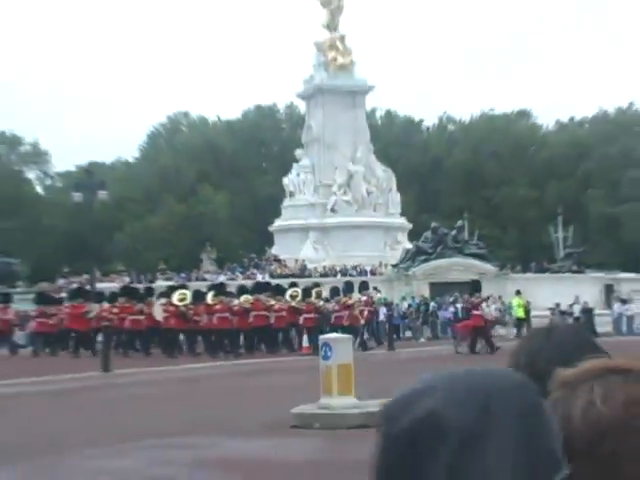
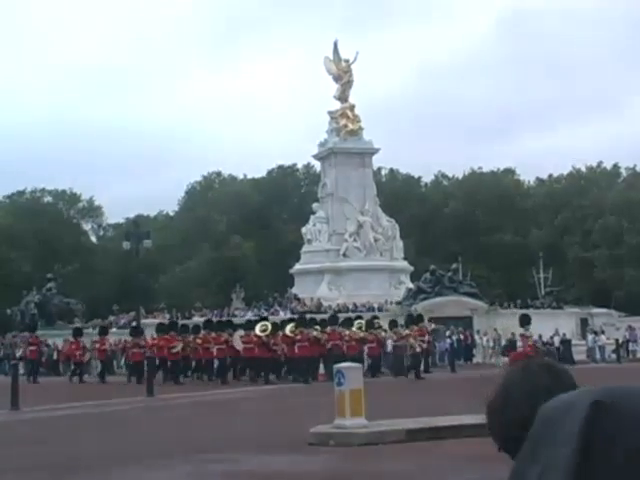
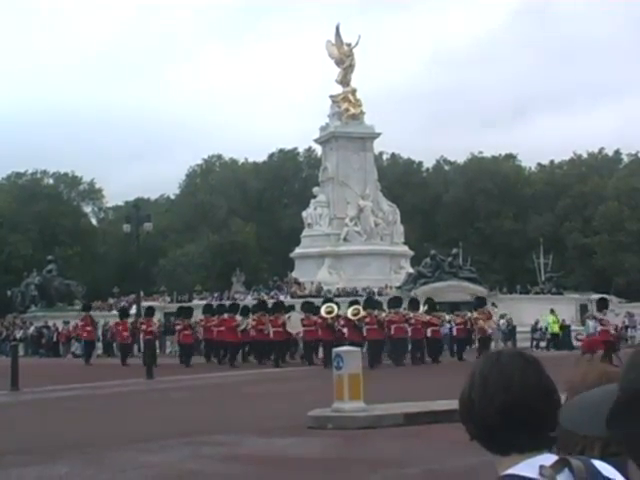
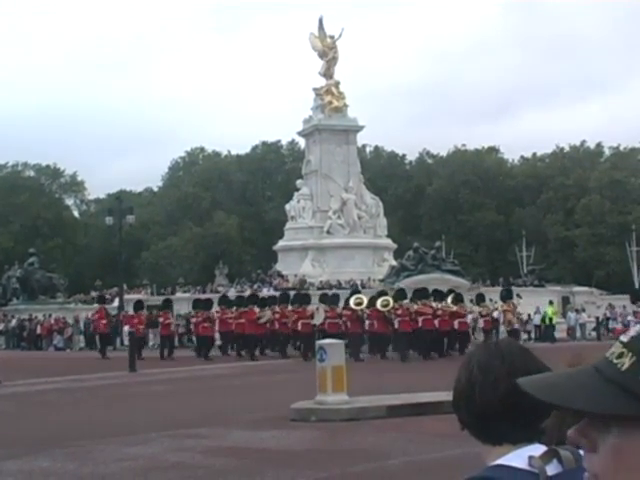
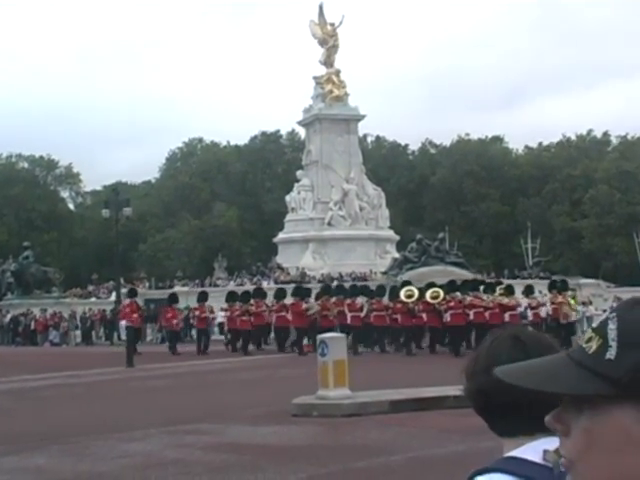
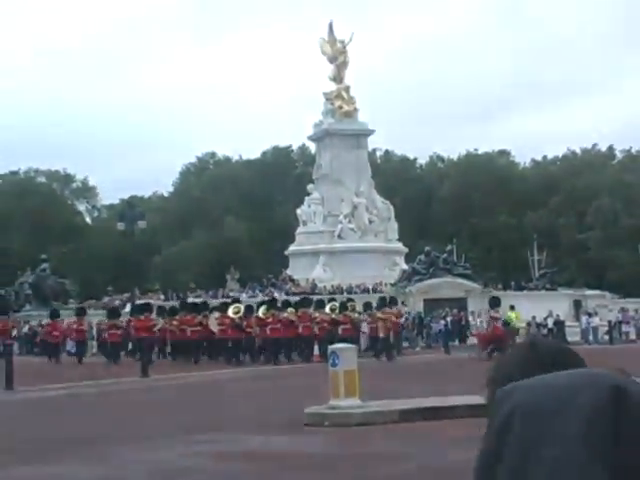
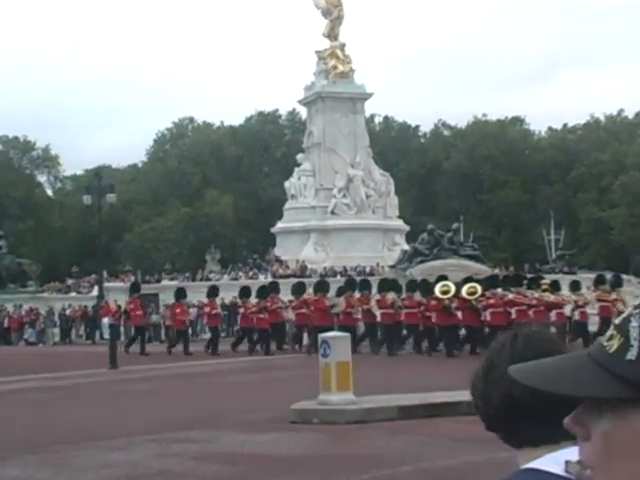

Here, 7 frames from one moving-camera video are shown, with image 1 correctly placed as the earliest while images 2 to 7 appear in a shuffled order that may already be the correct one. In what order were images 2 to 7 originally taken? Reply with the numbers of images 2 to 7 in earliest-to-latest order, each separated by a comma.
6, 2, 3, 4, 5, 7
